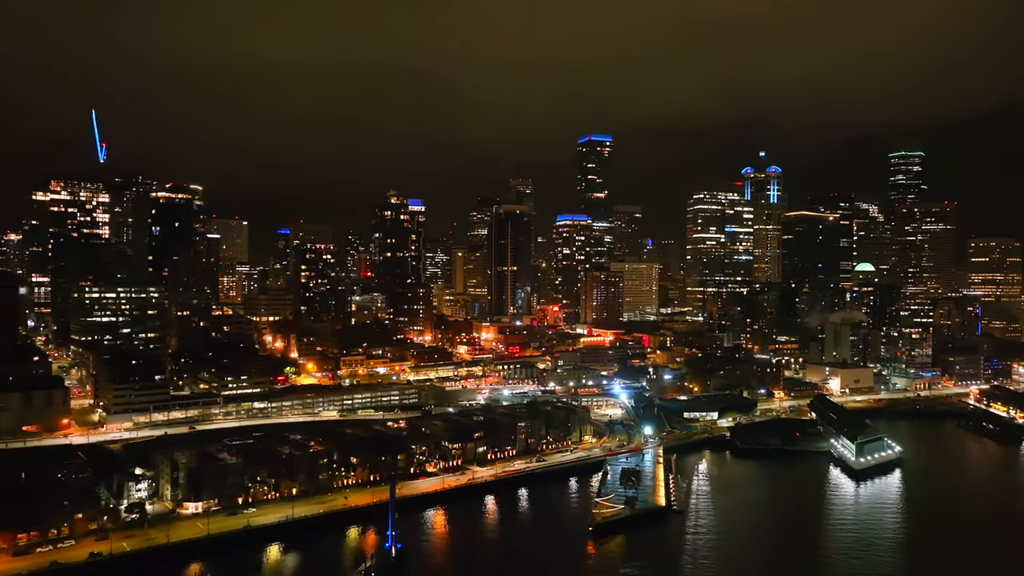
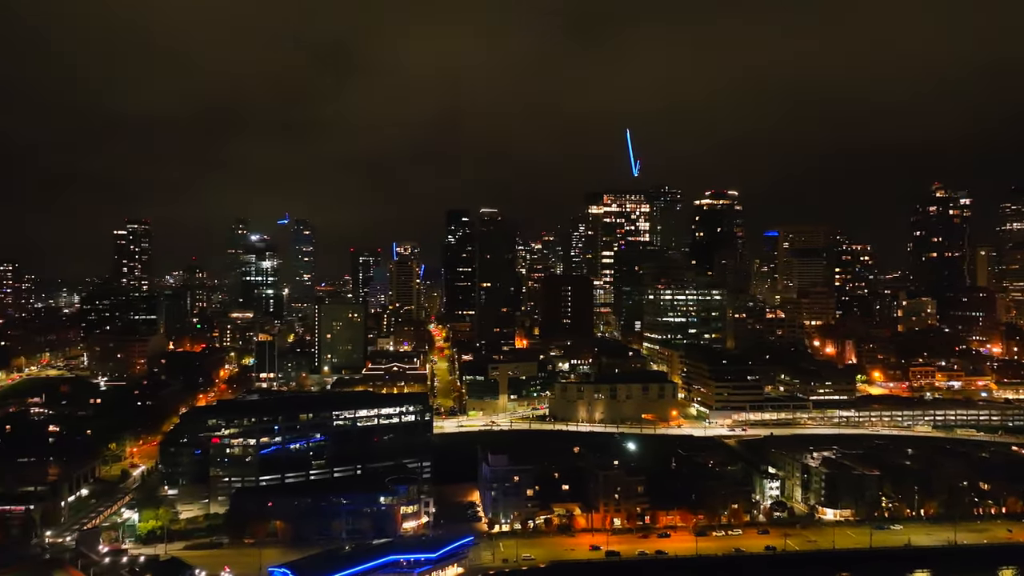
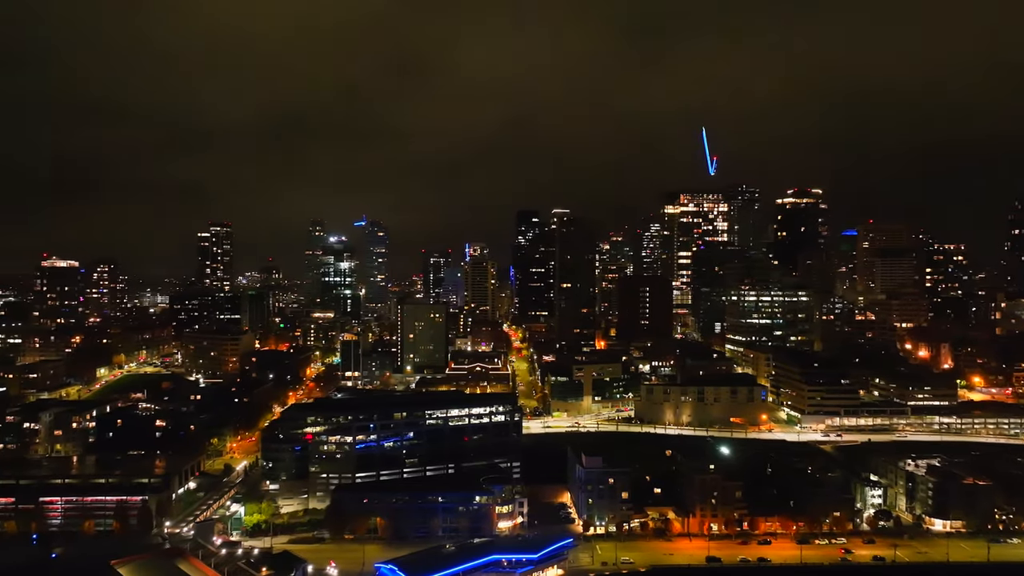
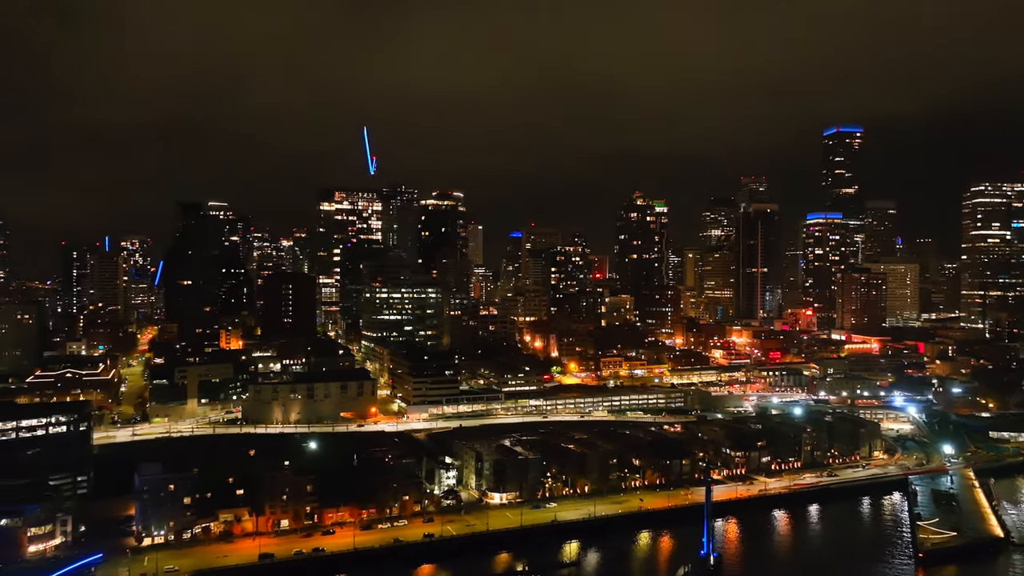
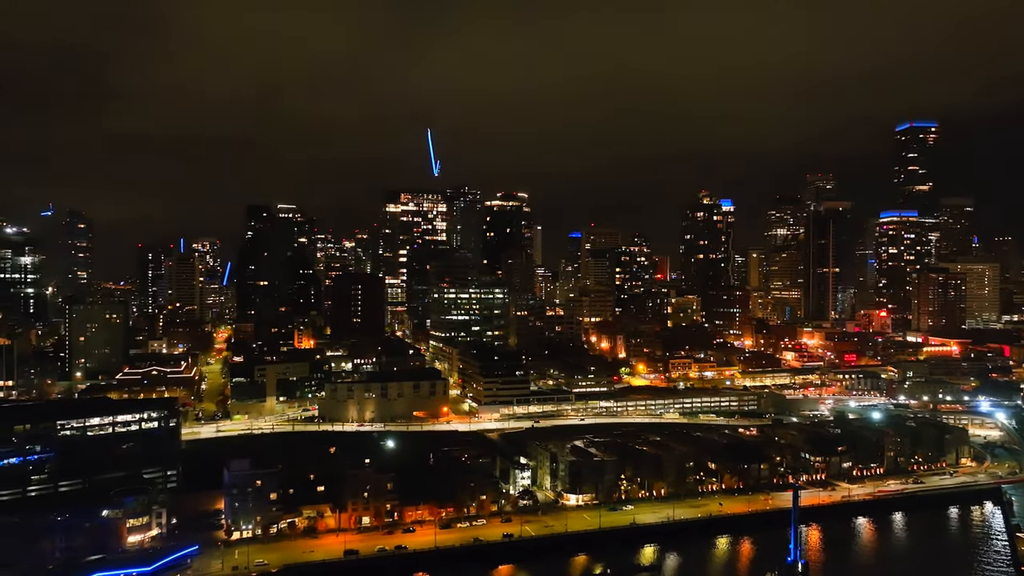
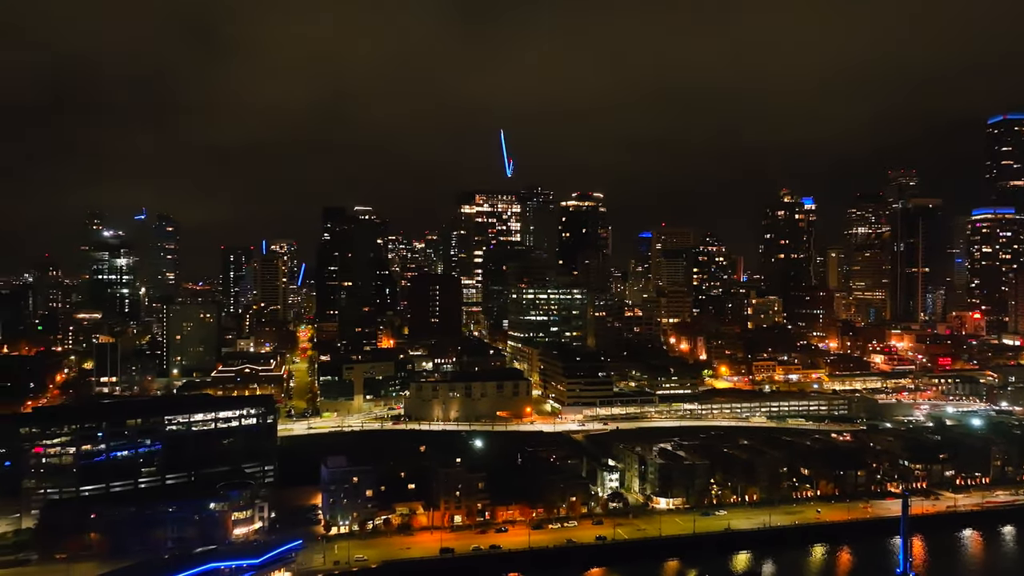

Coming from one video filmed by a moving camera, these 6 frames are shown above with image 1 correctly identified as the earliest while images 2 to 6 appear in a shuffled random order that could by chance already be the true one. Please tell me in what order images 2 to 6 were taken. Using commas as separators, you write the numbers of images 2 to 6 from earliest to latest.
4, 5, 6, 2, 3
